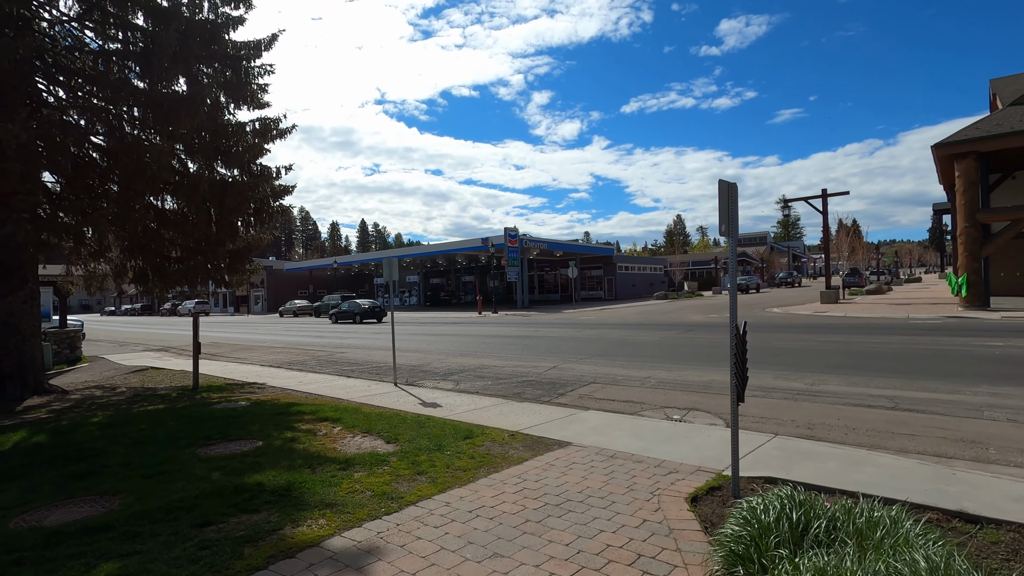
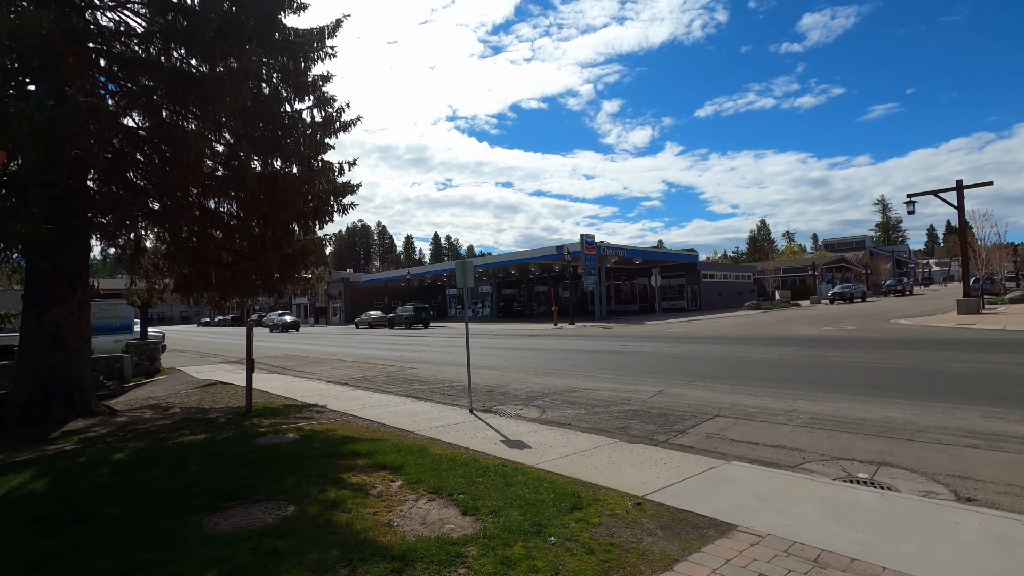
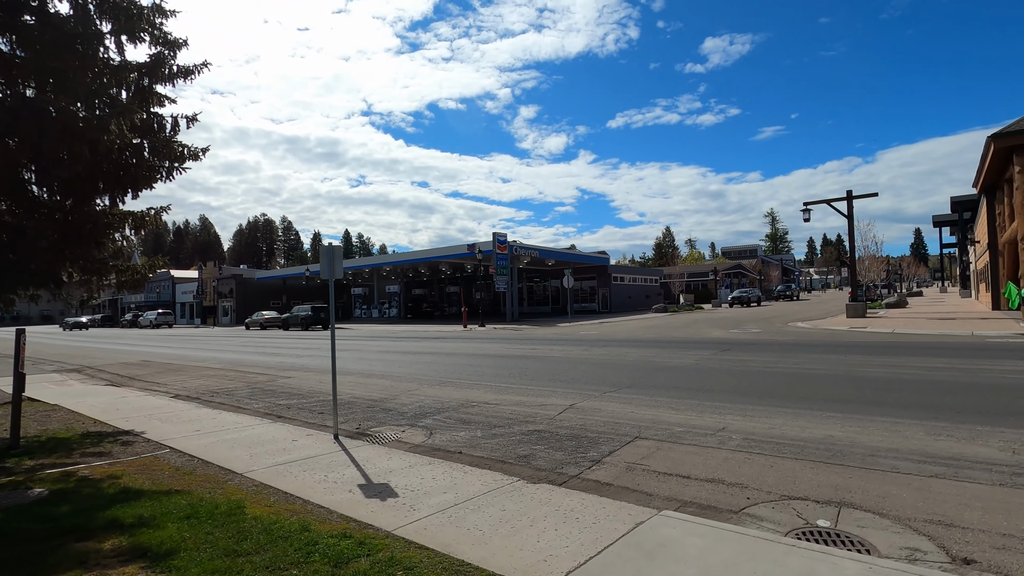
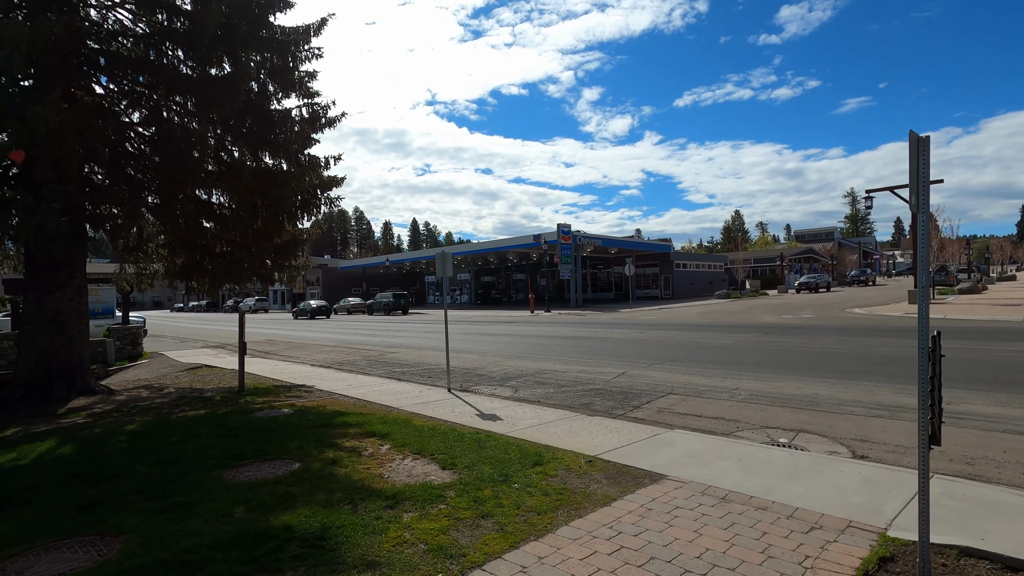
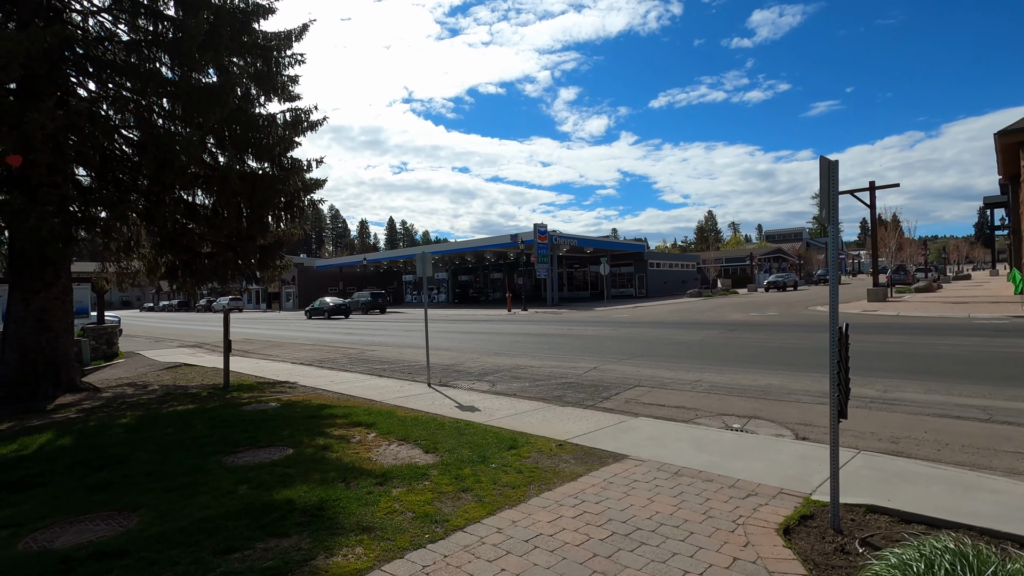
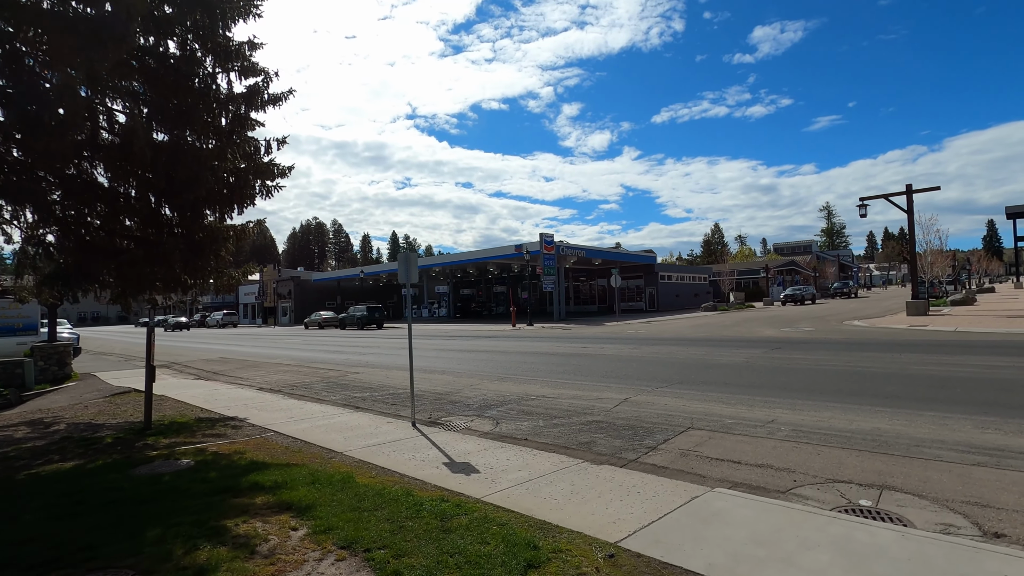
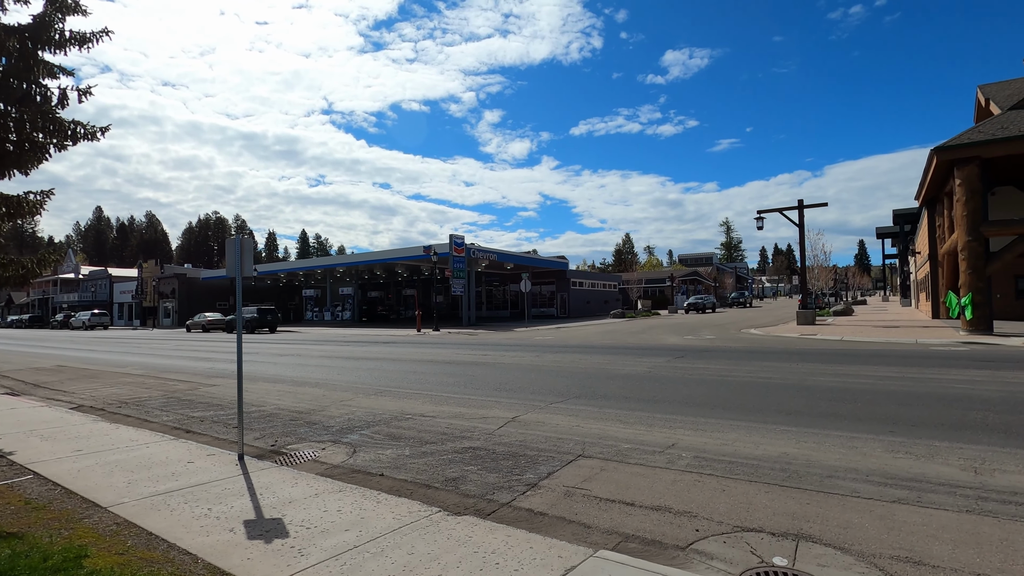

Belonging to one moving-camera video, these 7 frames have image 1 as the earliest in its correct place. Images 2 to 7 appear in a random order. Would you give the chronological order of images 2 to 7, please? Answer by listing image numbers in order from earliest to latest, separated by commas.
5, 4, 2, 6, 3, 7
